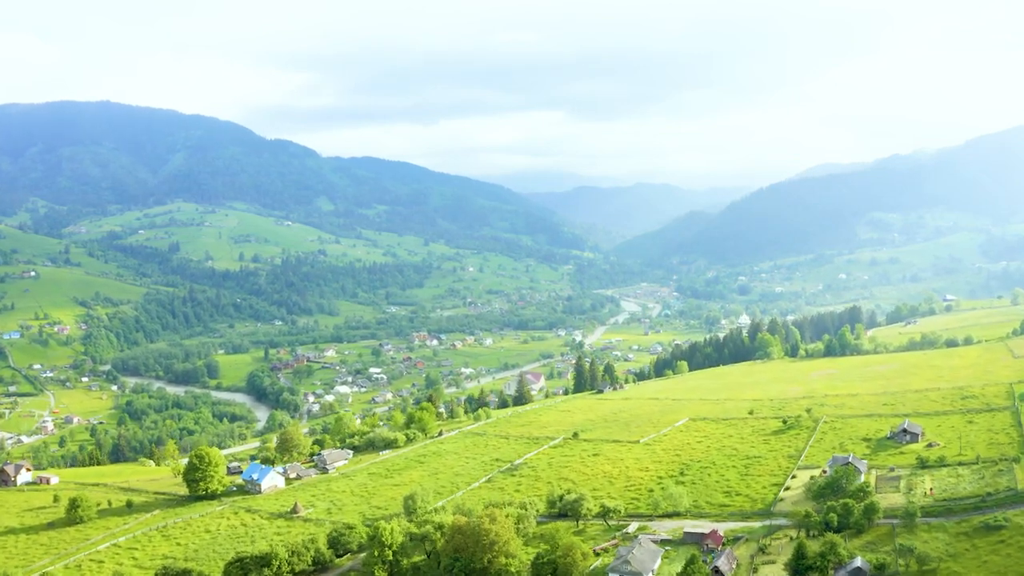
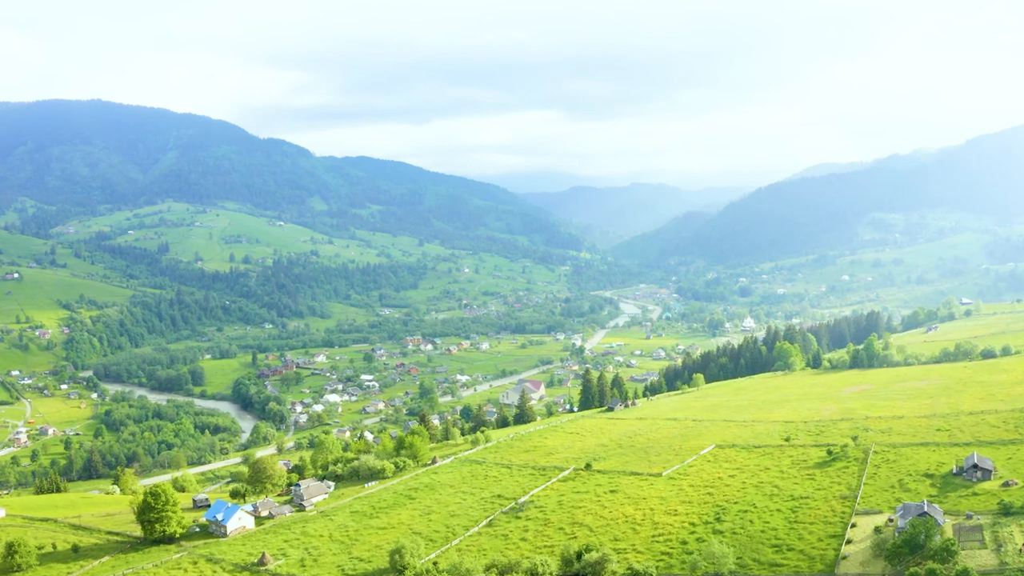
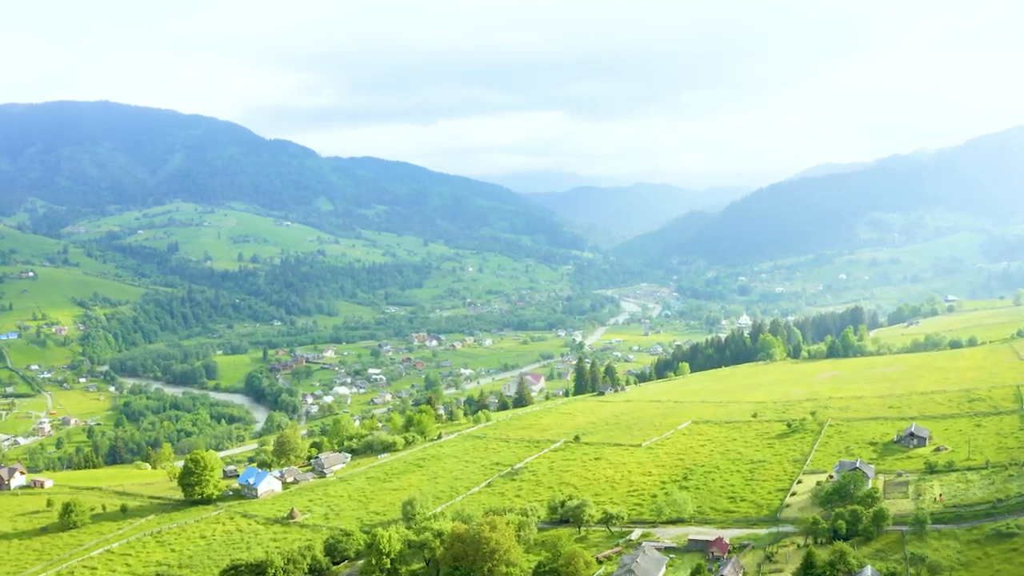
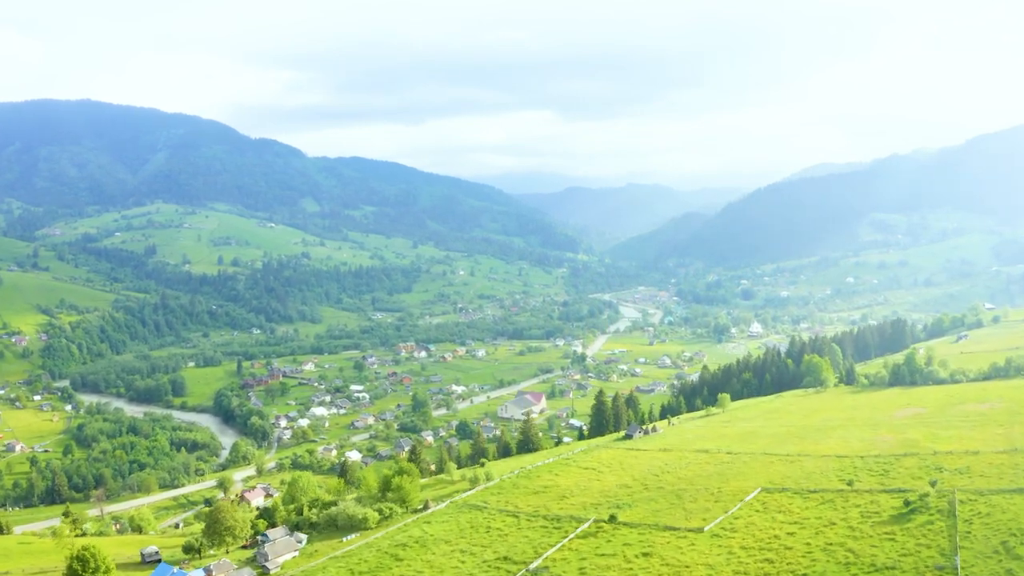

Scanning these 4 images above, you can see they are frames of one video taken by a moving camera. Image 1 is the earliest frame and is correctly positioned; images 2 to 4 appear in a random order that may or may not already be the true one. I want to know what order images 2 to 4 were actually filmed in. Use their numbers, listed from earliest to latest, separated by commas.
3, 2, 4
